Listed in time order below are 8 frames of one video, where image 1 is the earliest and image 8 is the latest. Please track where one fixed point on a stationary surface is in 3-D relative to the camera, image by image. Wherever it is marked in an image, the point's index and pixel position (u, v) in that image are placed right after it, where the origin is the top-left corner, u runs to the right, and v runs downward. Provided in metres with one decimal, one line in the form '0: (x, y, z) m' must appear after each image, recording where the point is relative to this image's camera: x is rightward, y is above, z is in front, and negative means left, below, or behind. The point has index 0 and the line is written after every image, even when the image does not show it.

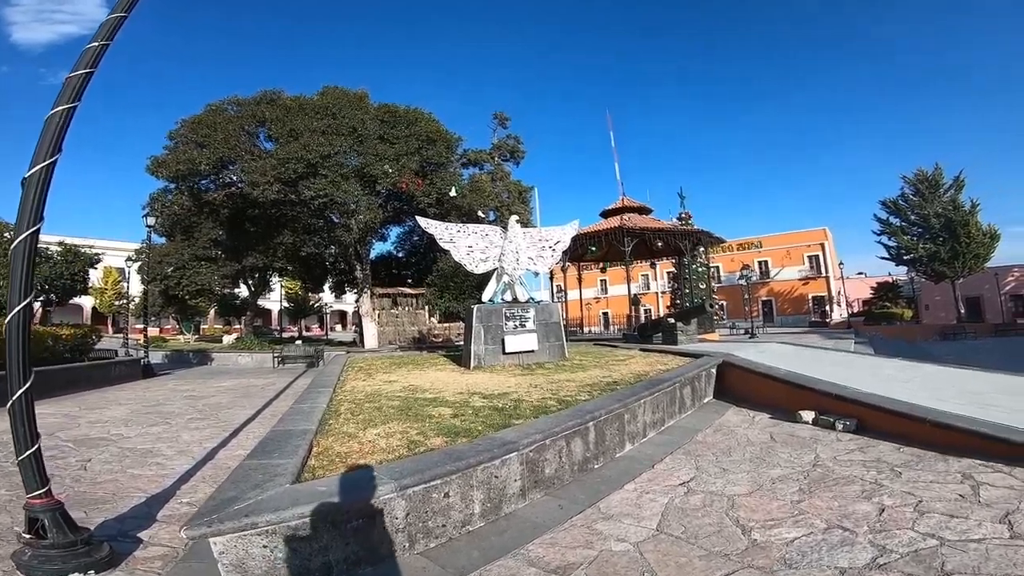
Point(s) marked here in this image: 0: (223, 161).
0: (-9.1, +3.8, +16.1) m
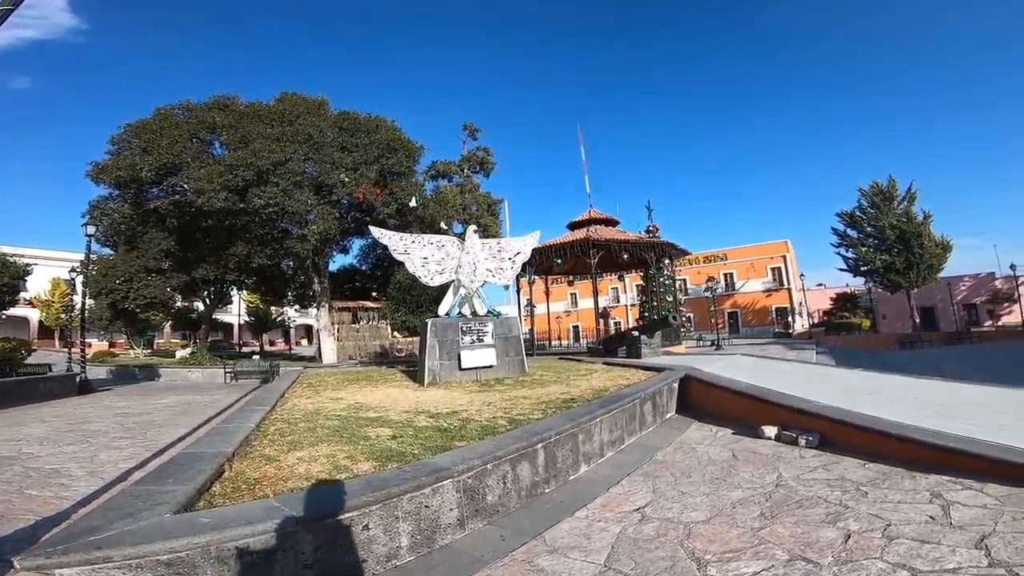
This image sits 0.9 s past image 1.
0: (-10.2, +3.4, +15.3) m
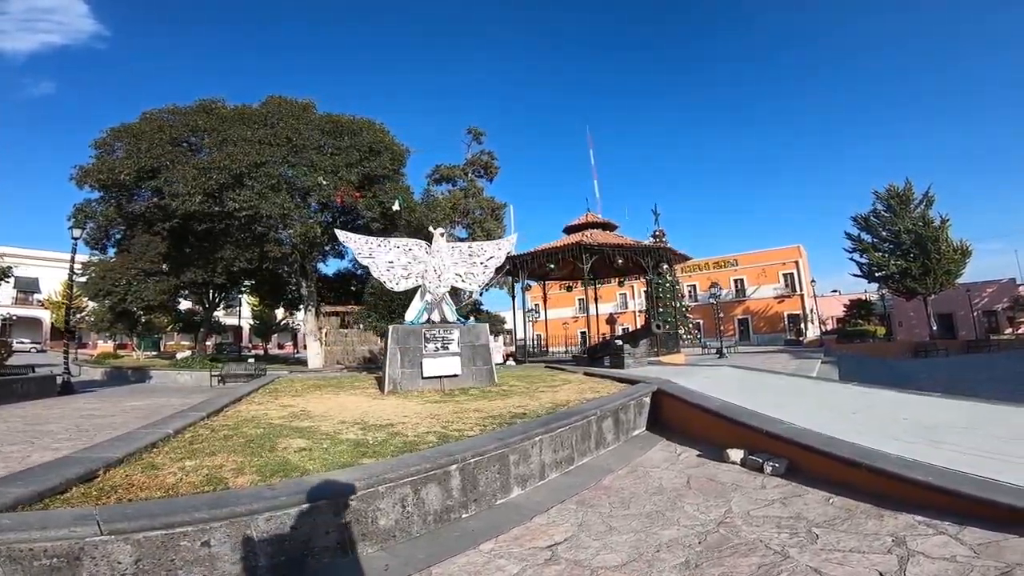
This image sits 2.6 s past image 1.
0: (-10.6, +3.3, +15.2) m
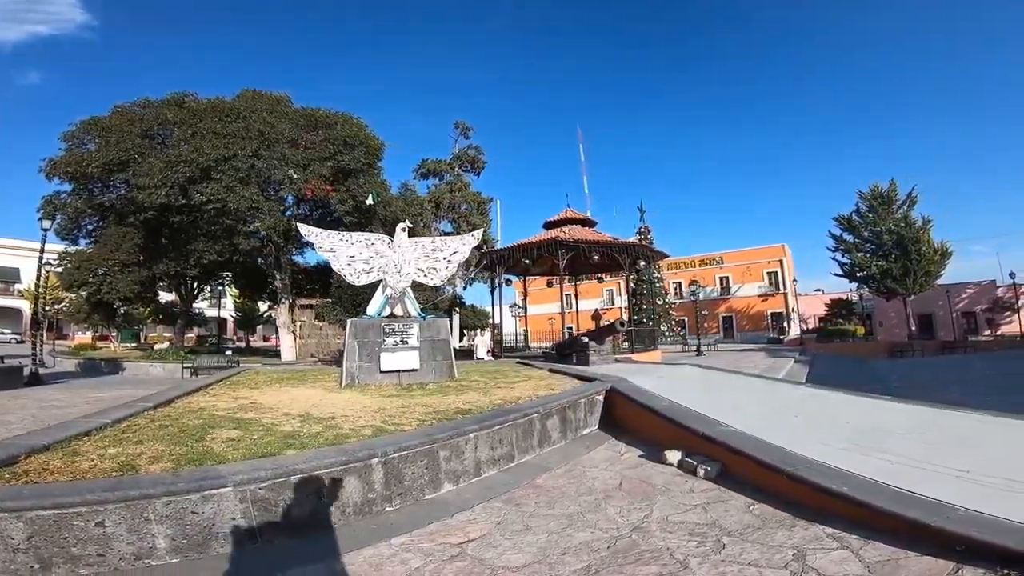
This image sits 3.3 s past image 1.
0: (-11.3, +3.6, +15.0) m
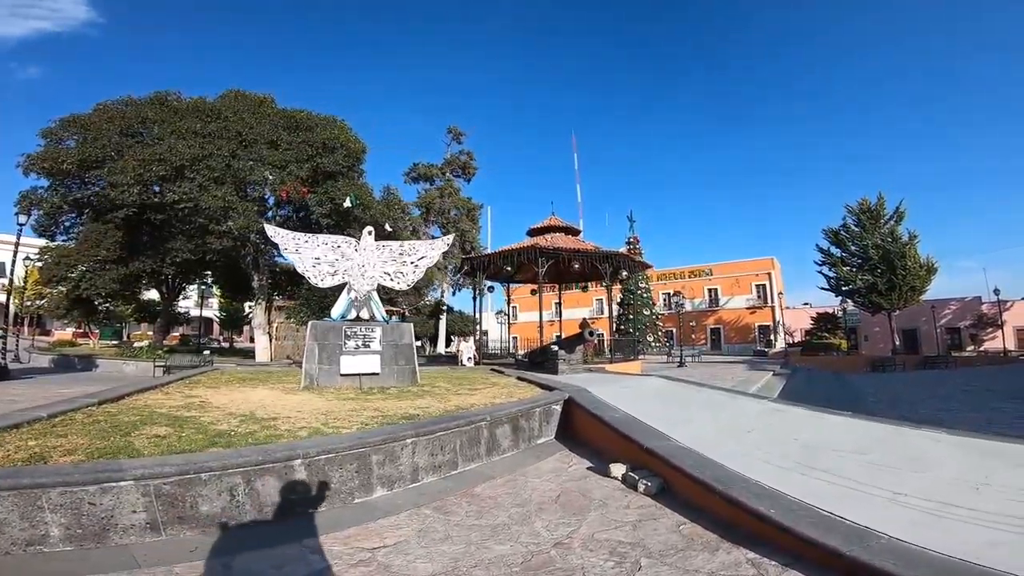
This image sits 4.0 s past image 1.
0: (-11.9, +3.7, +14.8) m
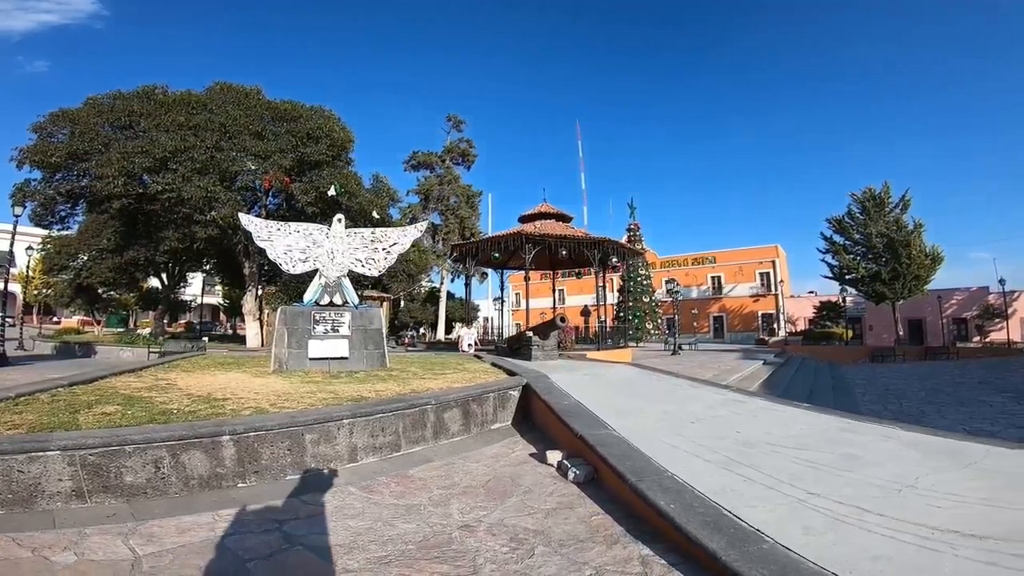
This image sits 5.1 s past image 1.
0: (-12.4, +4.1, +15.1) m
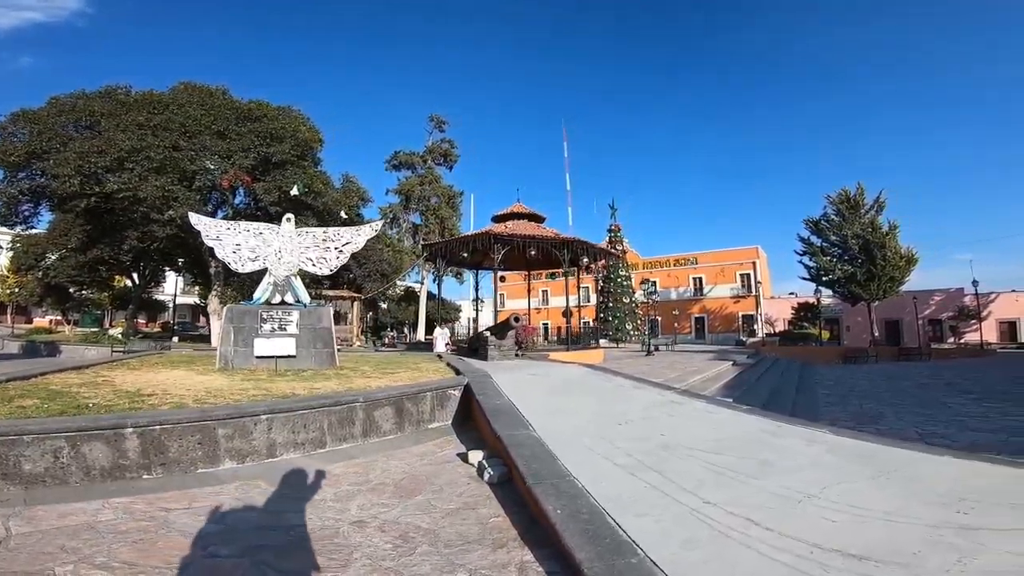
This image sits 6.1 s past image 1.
0: (-13.4, +4.1, +14.9) m
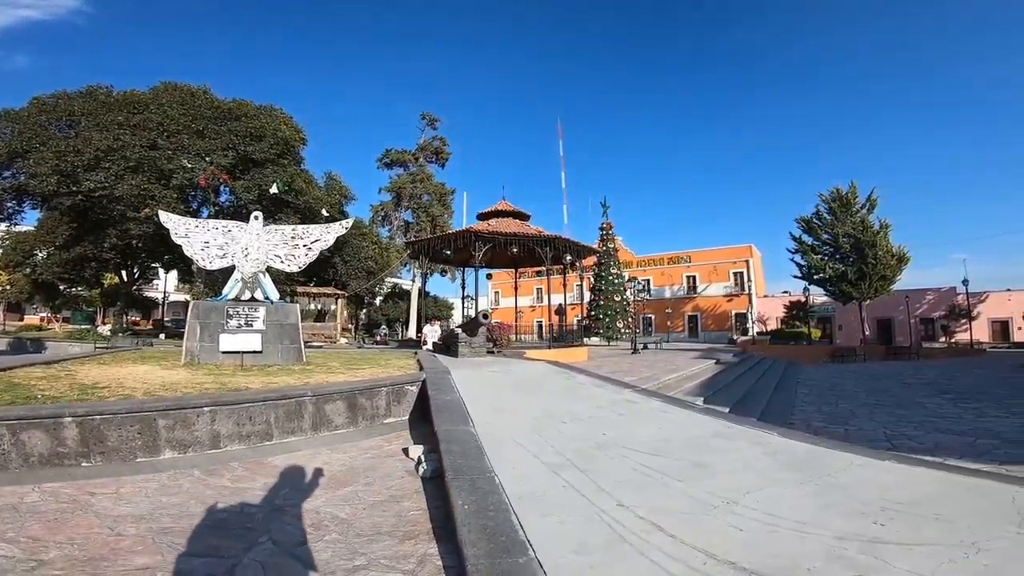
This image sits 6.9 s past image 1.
0: (-14.0, +4.2, +15.0) m
